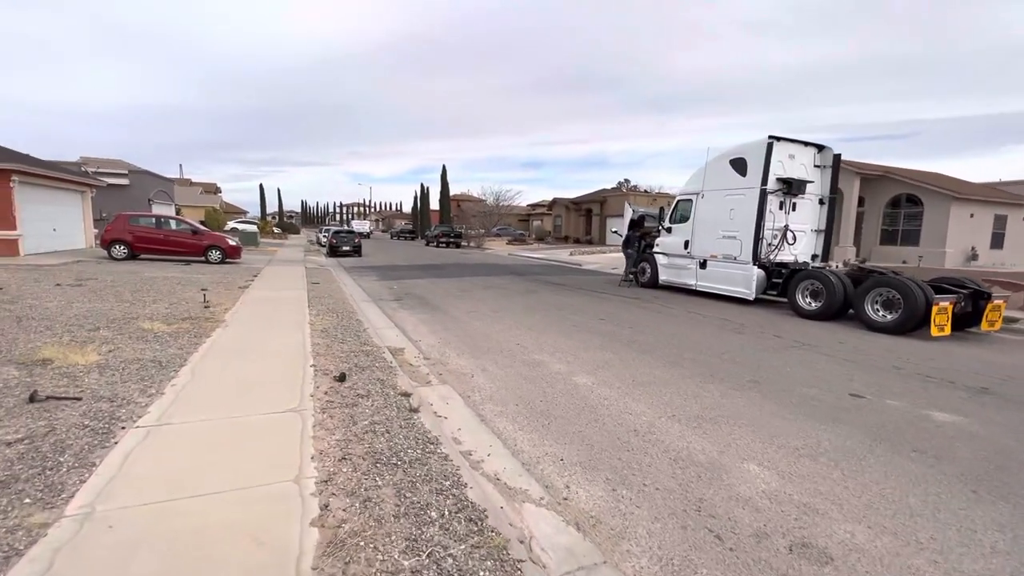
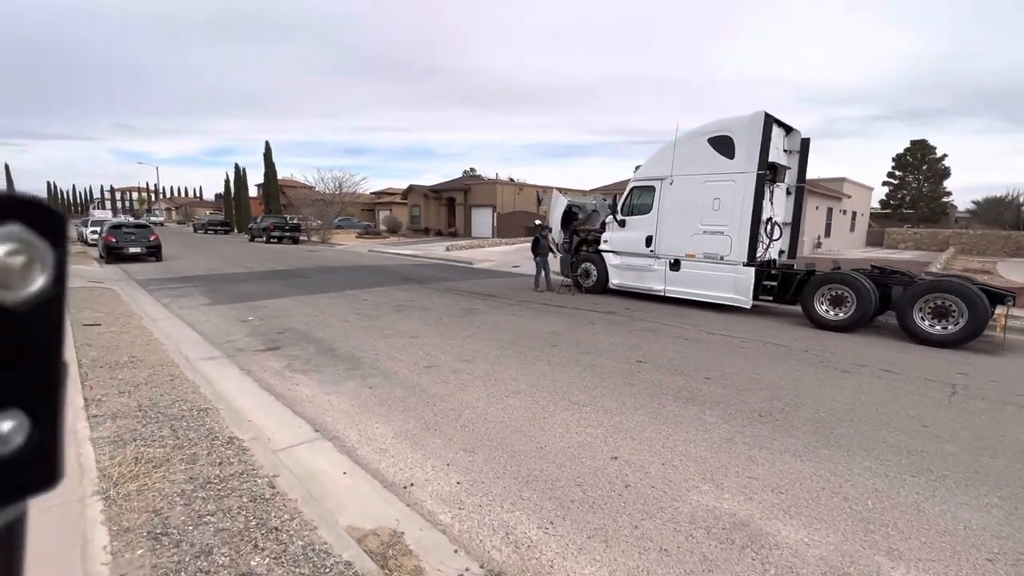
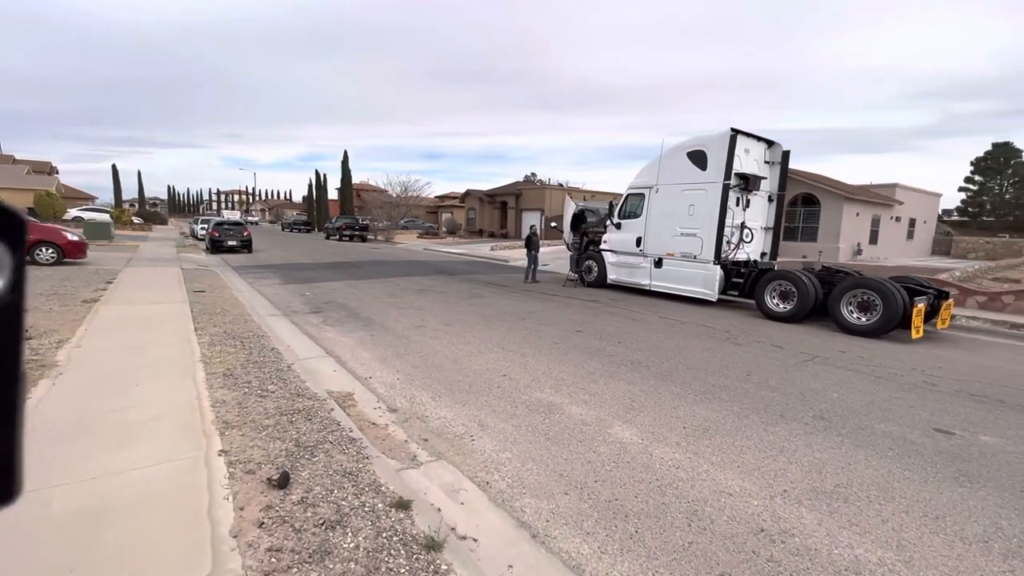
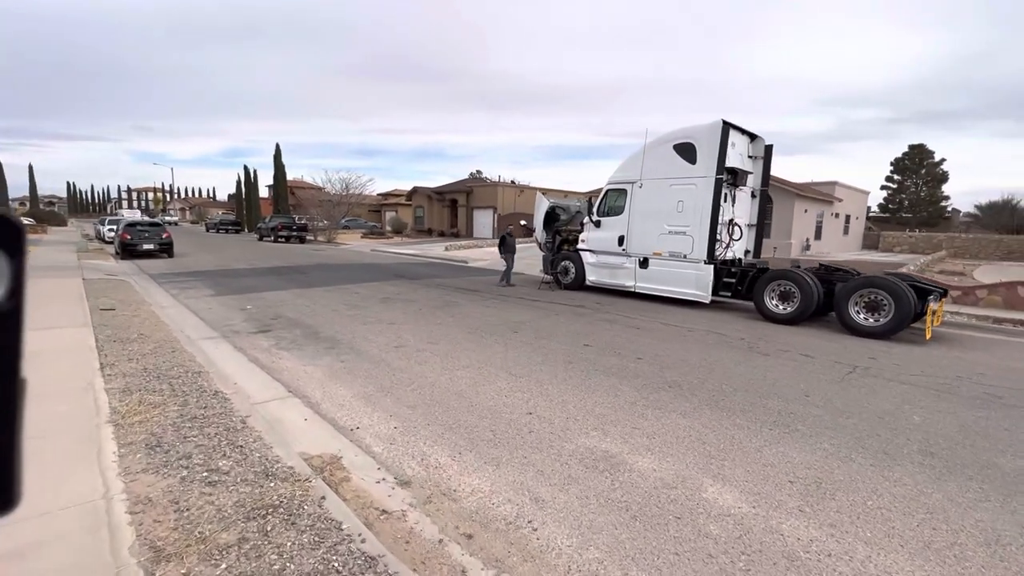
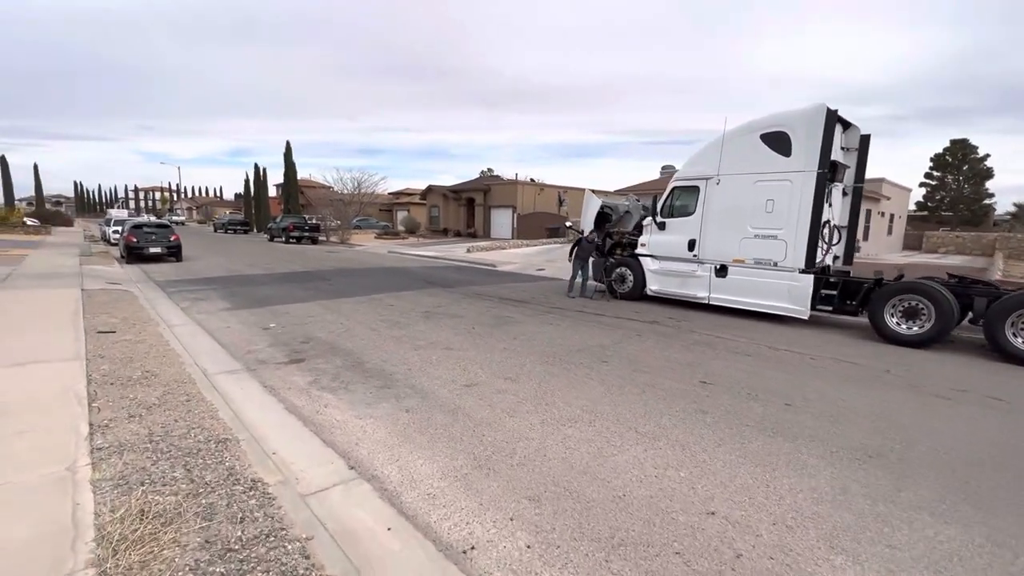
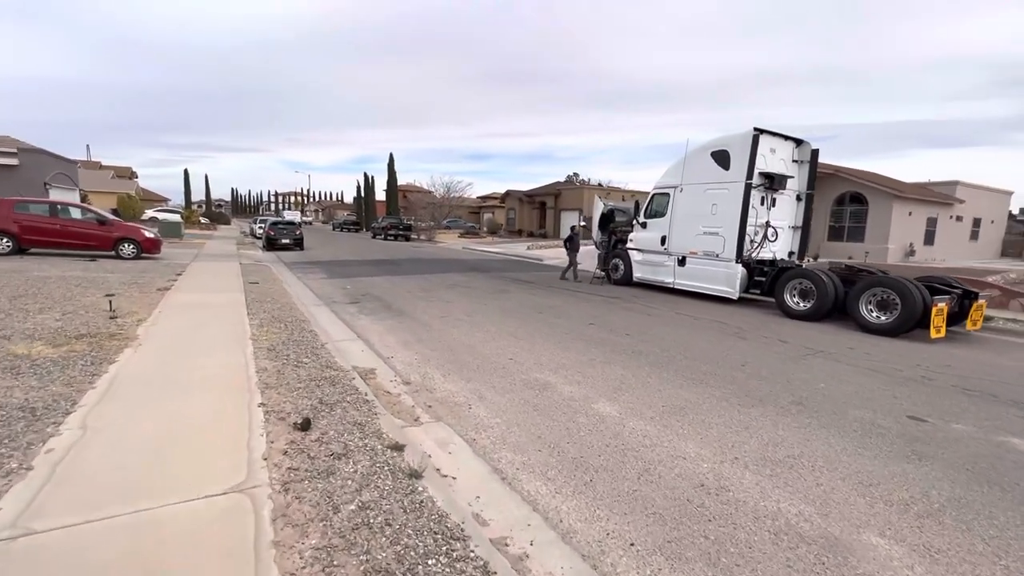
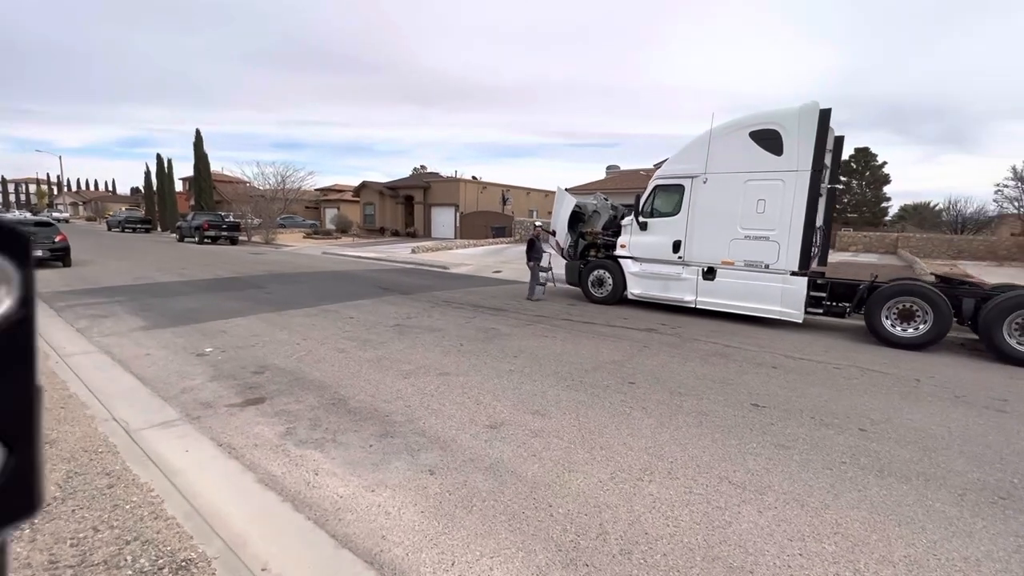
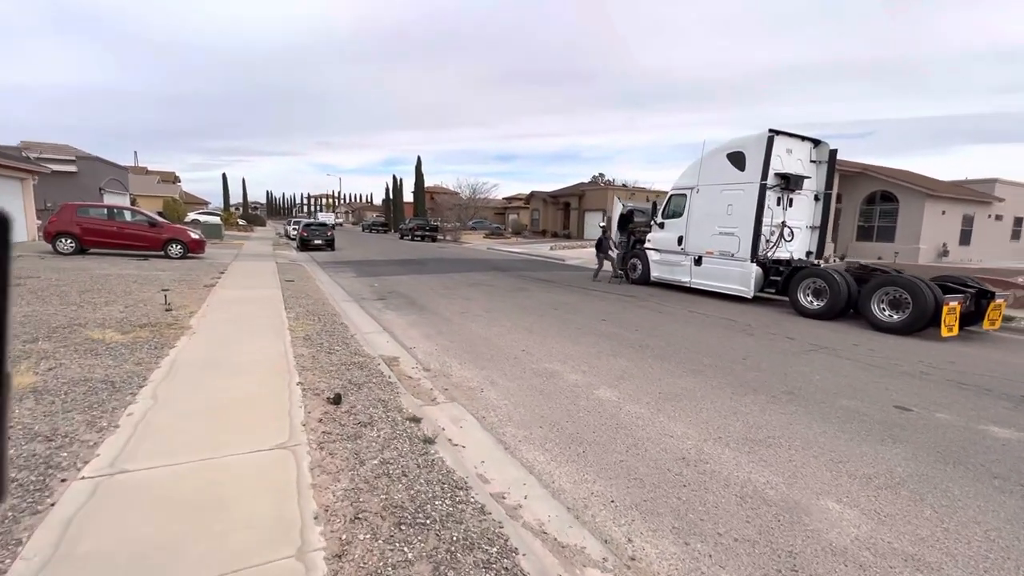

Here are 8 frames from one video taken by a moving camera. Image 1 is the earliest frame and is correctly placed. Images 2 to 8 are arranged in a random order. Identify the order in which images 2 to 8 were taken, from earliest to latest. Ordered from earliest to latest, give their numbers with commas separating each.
8, 6, 3, 4, 2, 5, 7
